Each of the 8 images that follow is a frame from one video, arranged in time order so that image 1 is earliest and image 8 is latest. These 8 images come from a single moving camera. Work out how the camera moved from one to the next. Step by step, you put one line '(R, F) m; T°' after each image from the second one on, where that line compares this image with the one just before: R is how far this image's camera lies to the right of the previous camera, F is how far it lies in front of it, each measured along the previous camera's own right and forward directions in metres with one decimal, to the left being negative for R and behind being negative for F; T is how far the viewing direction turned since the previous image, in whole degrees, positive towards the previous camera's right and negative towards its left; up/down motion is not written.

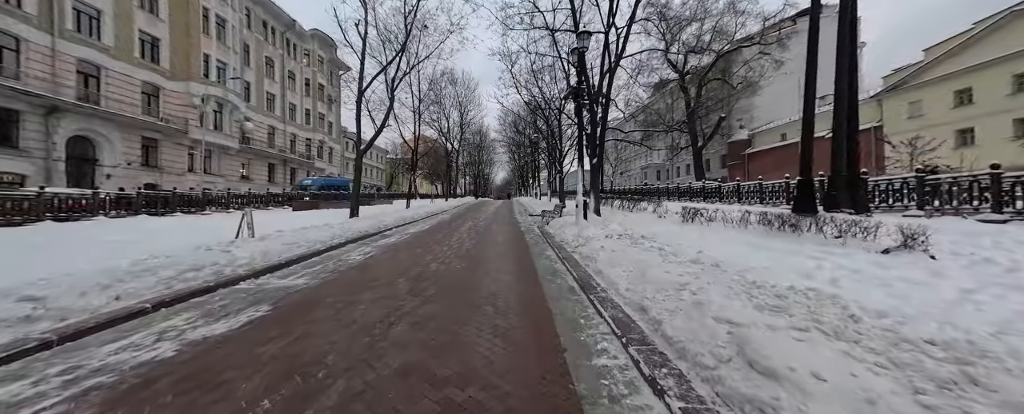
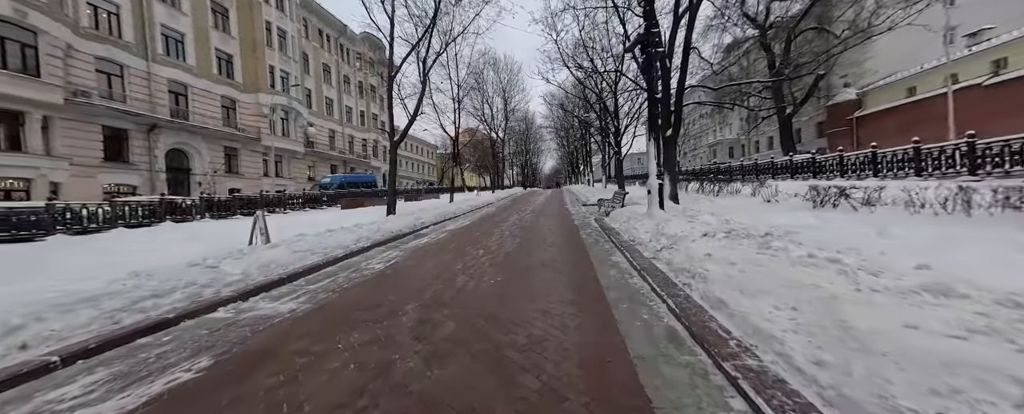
(0.0, +1.7) m; -10°
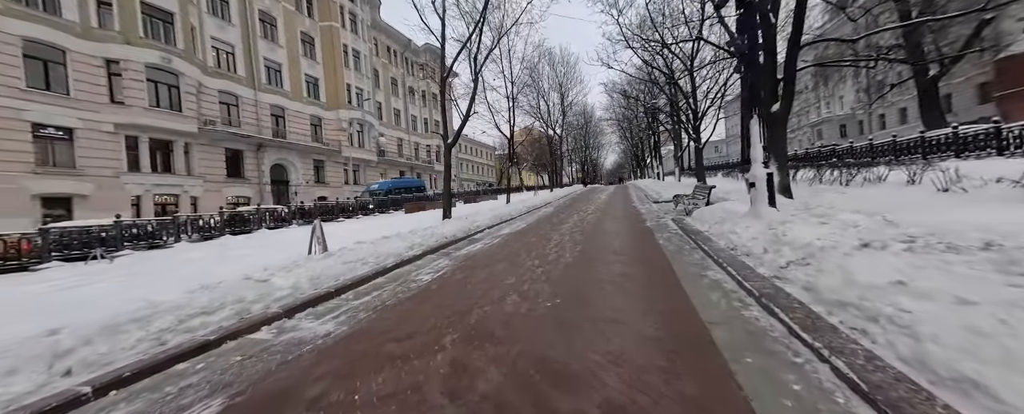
(0.0, +0.8) m; -11°
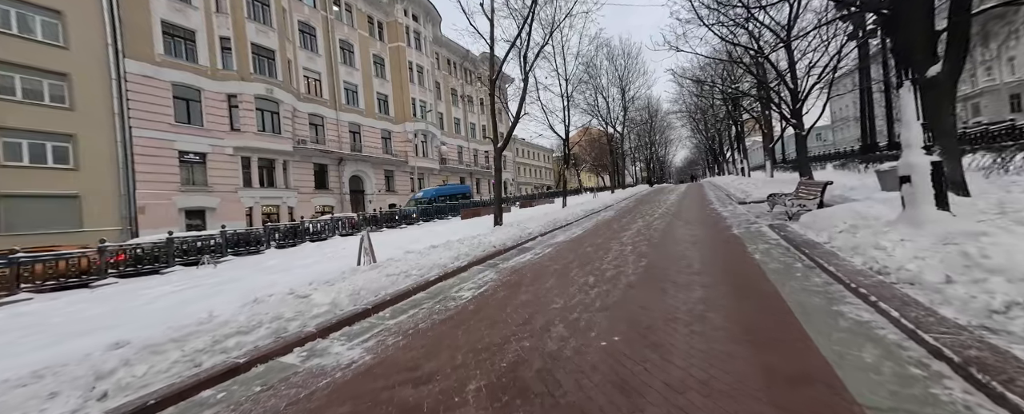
(+0.2, +0.7) m; -11°
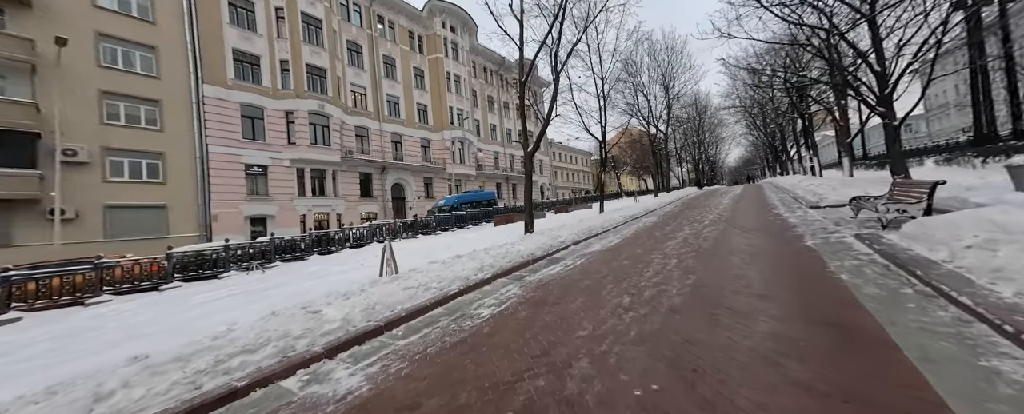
(+0.2, +0.5) m; -7°
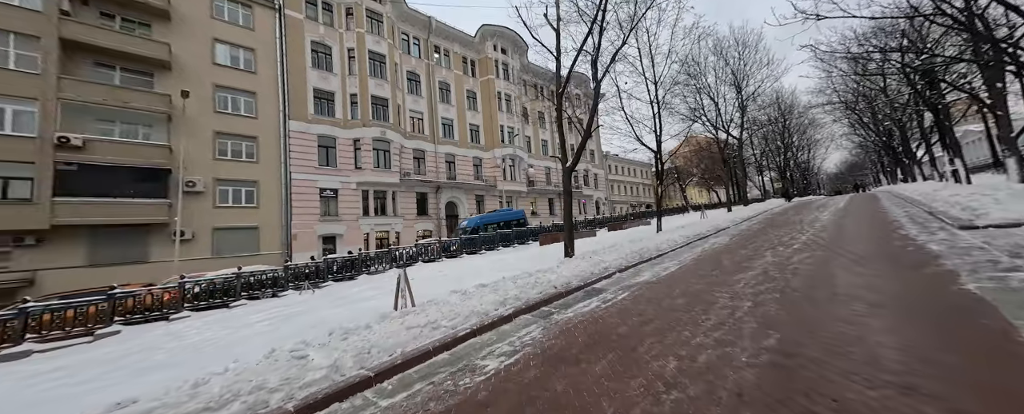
(+0.6, +0.7) m; -11°
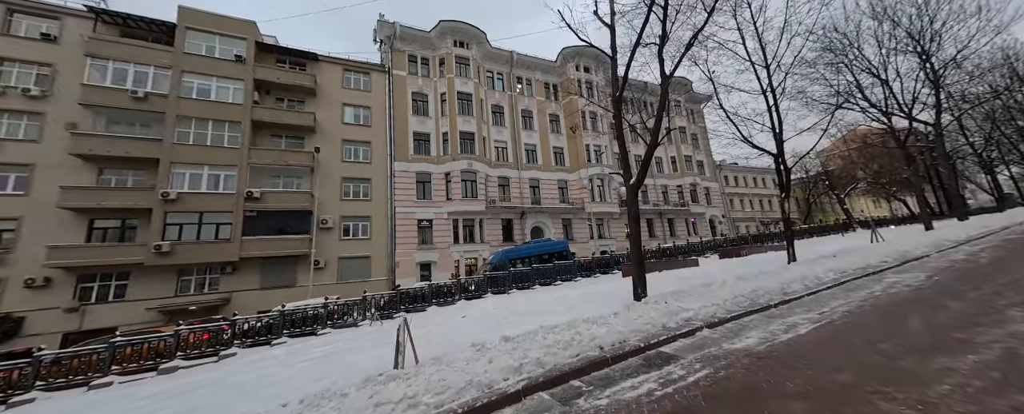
(+1.2, +1.3) m; -18°
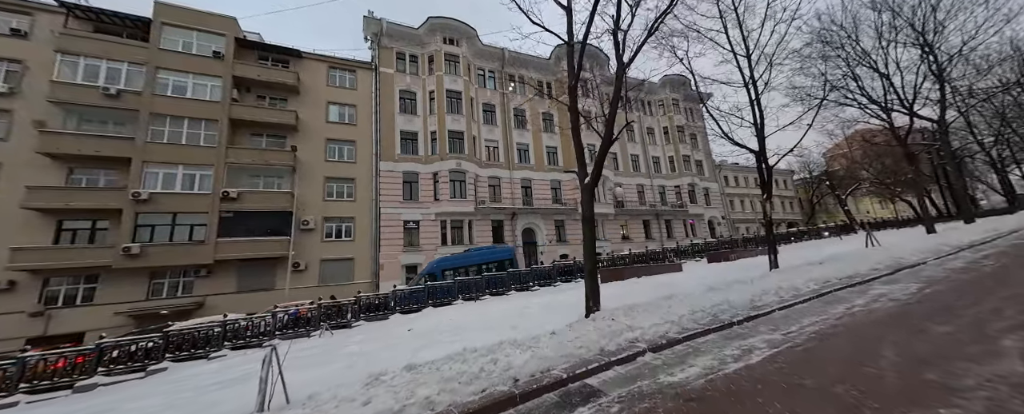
(+1.4, +0.7) m; -1°
